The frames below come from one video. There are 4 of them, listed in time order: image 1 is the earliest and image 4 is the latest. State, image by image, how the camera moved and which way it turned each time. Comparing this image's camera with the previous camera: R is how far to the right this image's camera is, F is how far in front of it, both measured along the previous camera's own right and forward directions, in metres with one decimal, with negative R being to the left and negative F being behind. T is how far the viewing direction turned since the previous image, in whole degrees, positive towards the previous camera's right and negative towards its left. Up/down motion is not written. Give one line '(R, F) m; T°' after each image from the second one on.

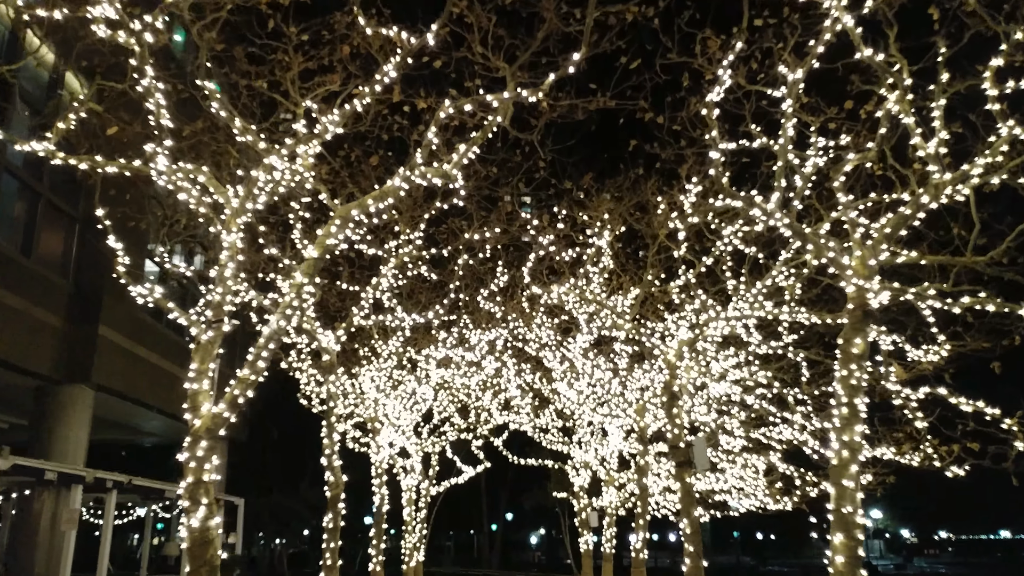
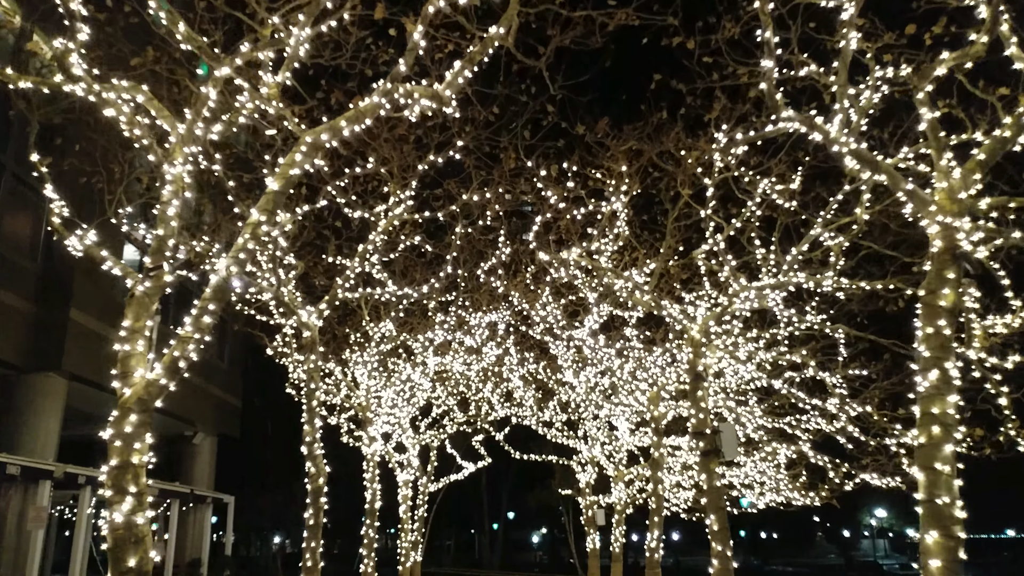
(-0.1, +1.5) m; 0°
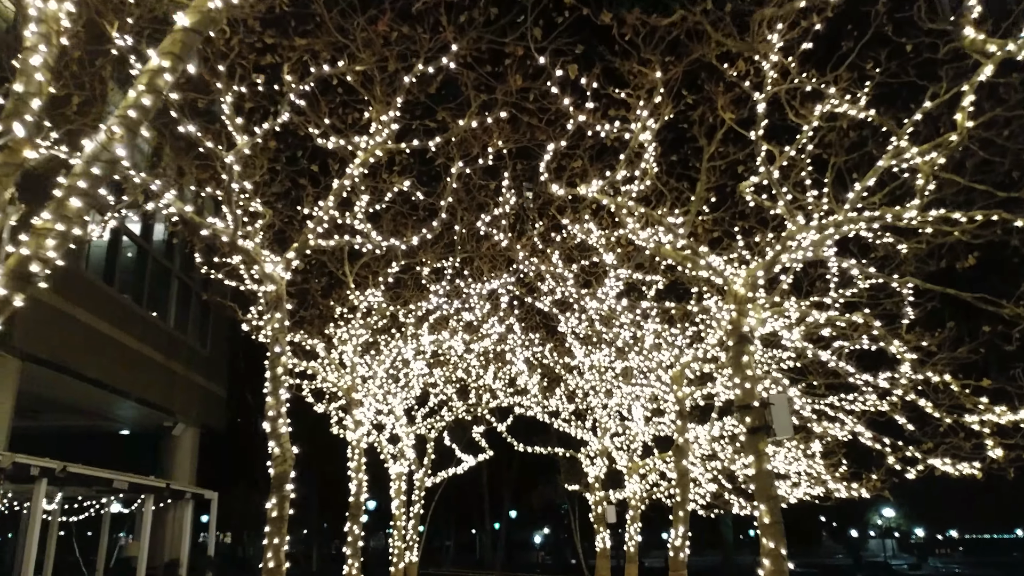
(-0.1, +2.0) m; 0°
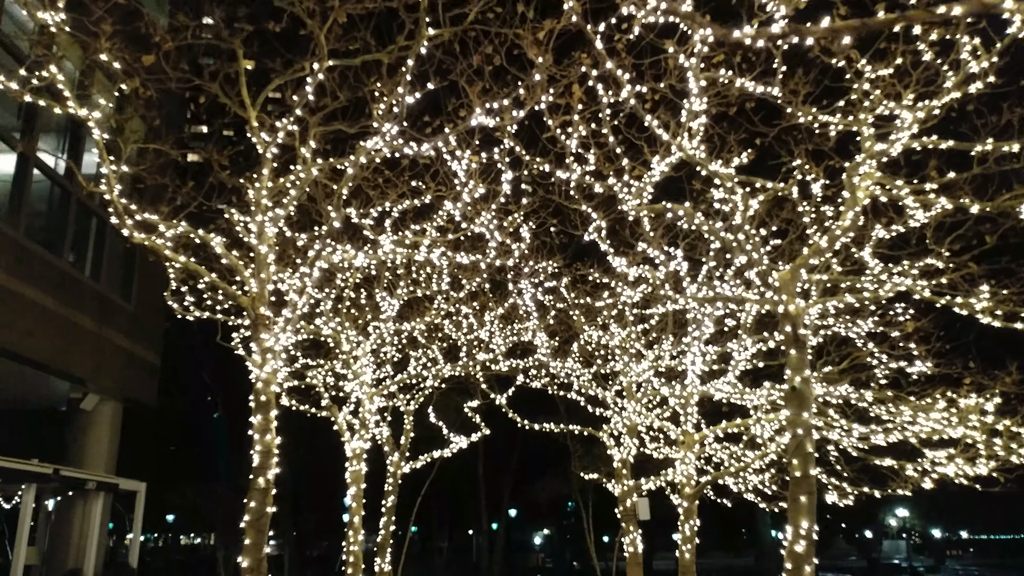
(-0.1, +5.8) m; 0°
